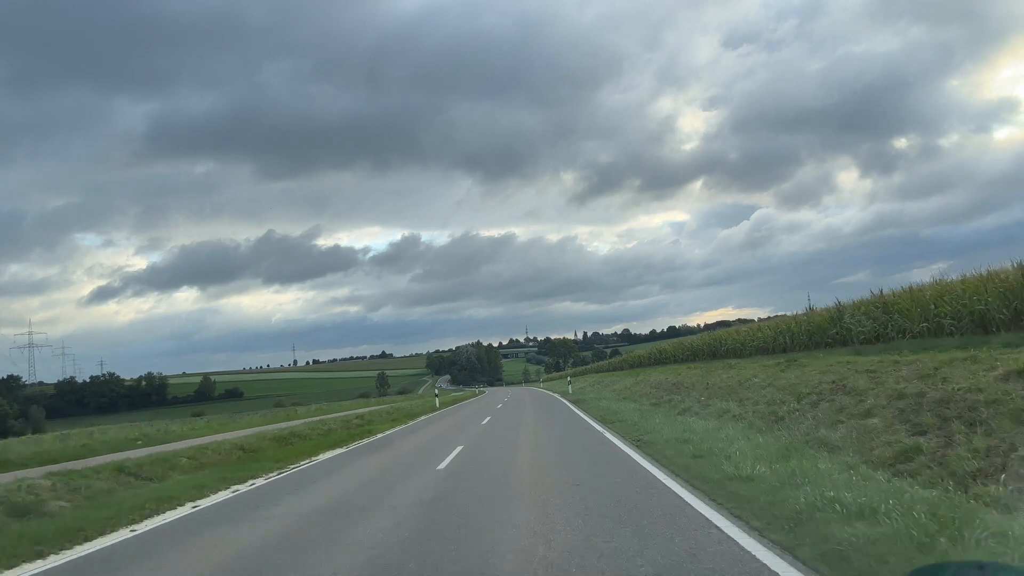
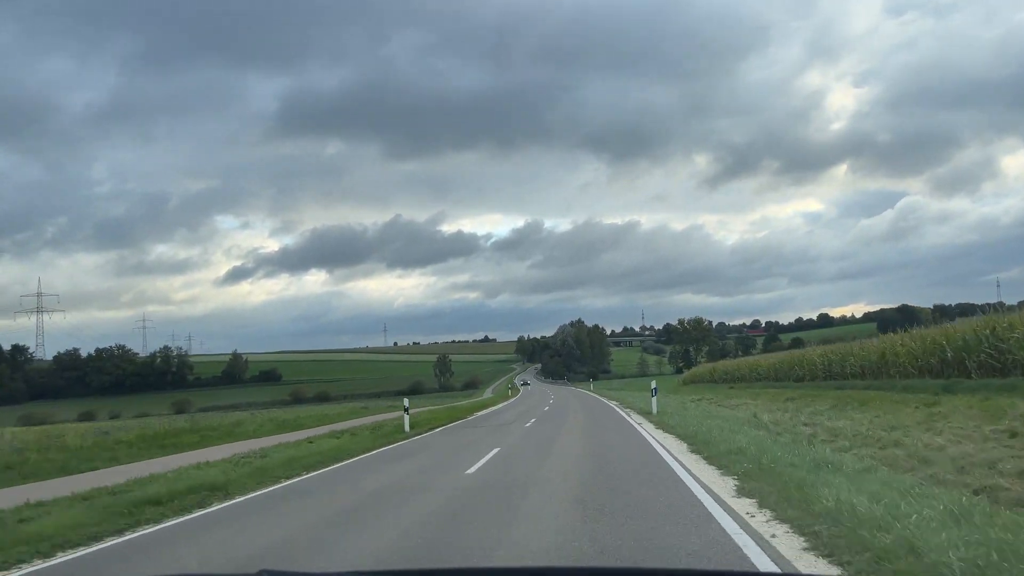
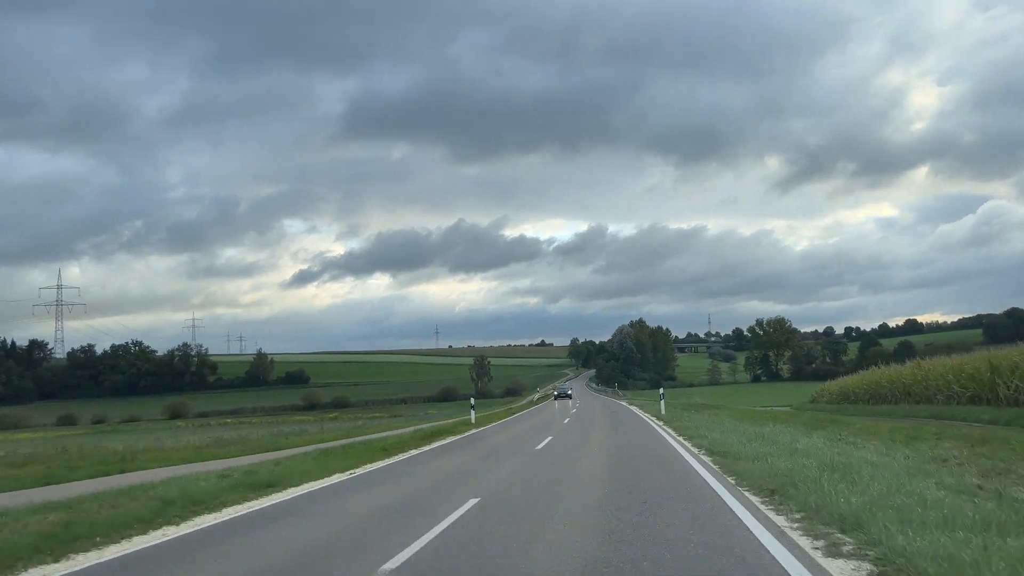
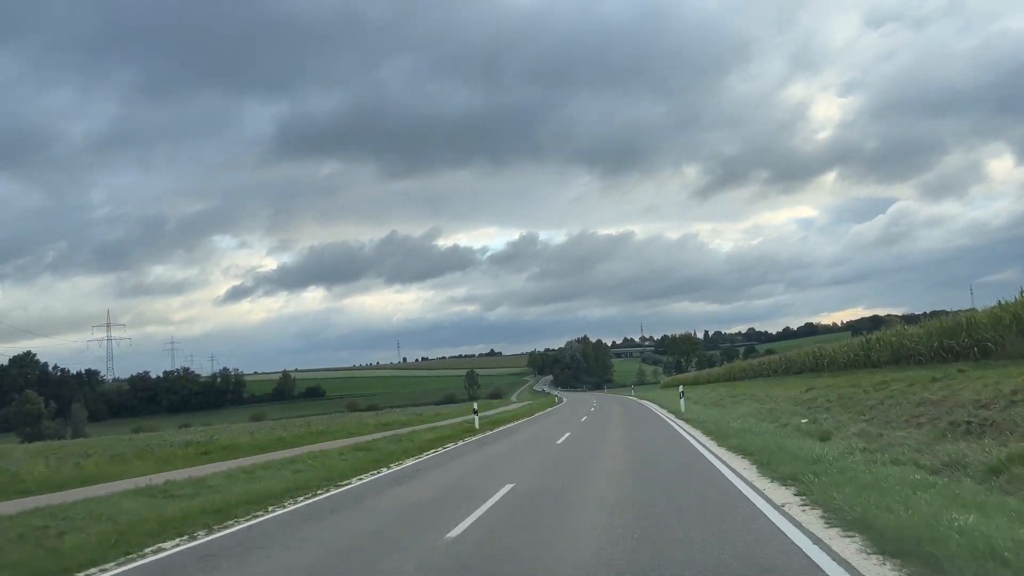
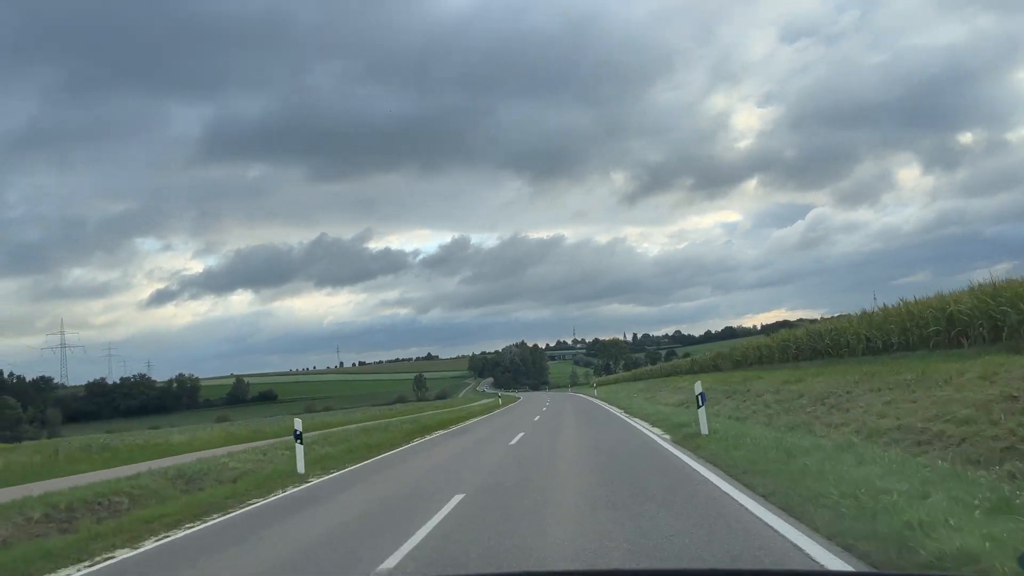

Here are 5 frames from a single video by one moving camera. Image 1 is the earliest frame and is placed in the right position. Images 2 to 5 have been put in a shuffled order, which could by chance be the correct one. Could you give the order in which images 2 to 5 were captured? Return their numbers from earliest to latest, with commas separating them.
5, 4, 2, 3
